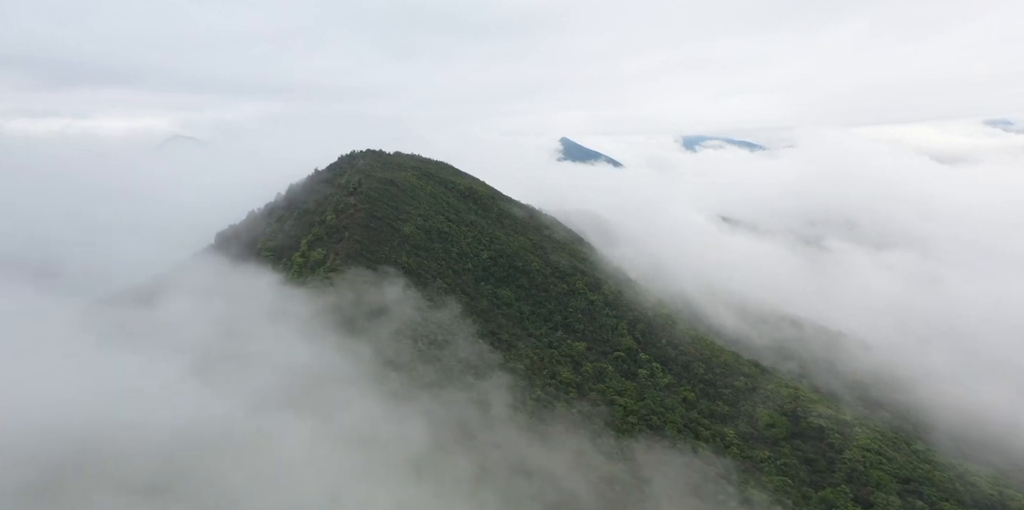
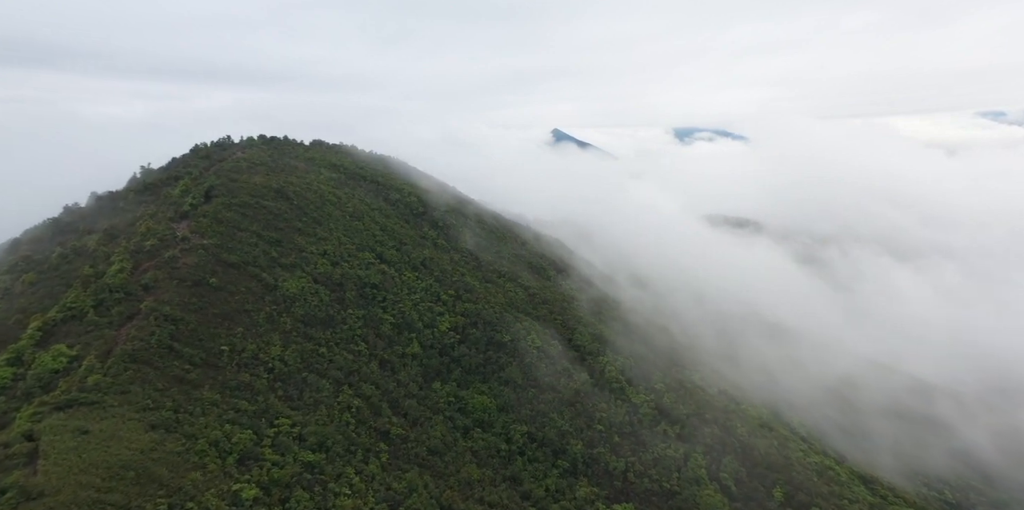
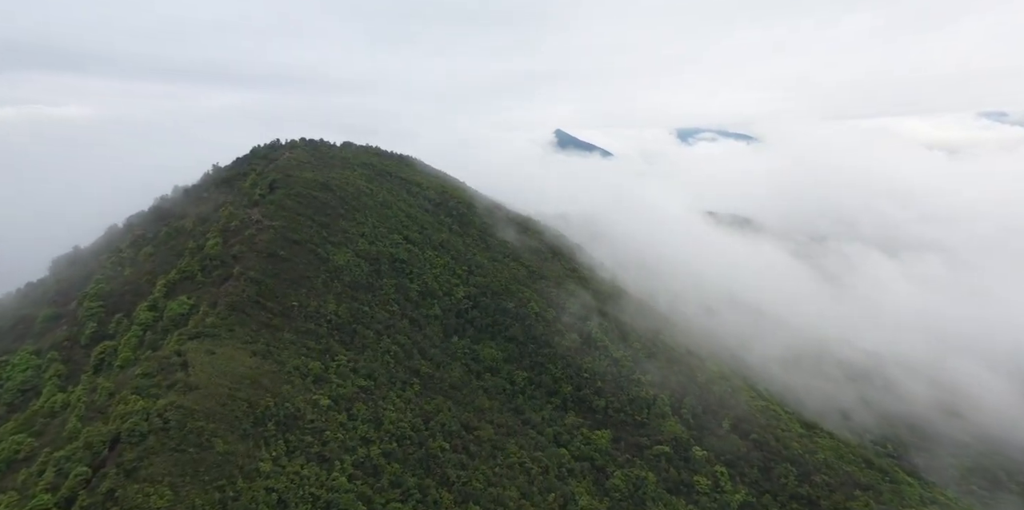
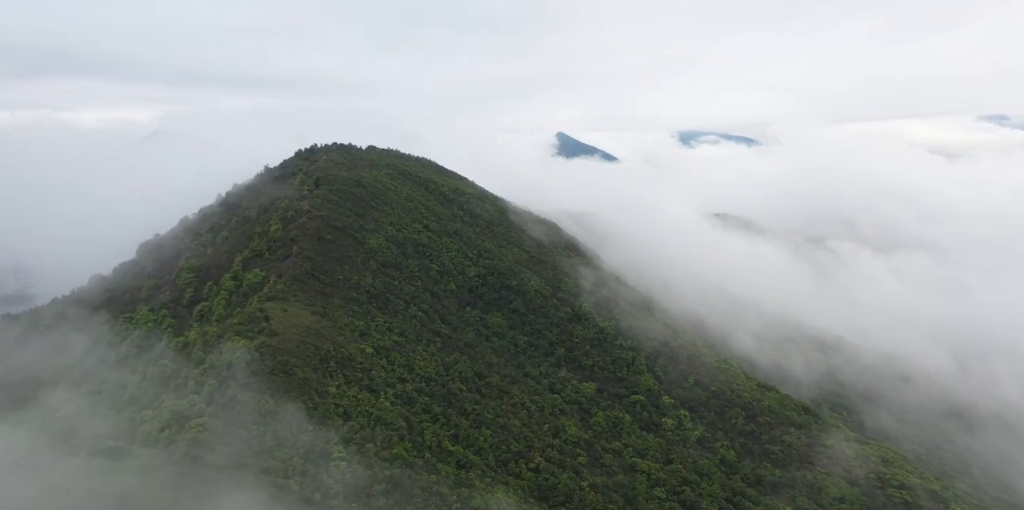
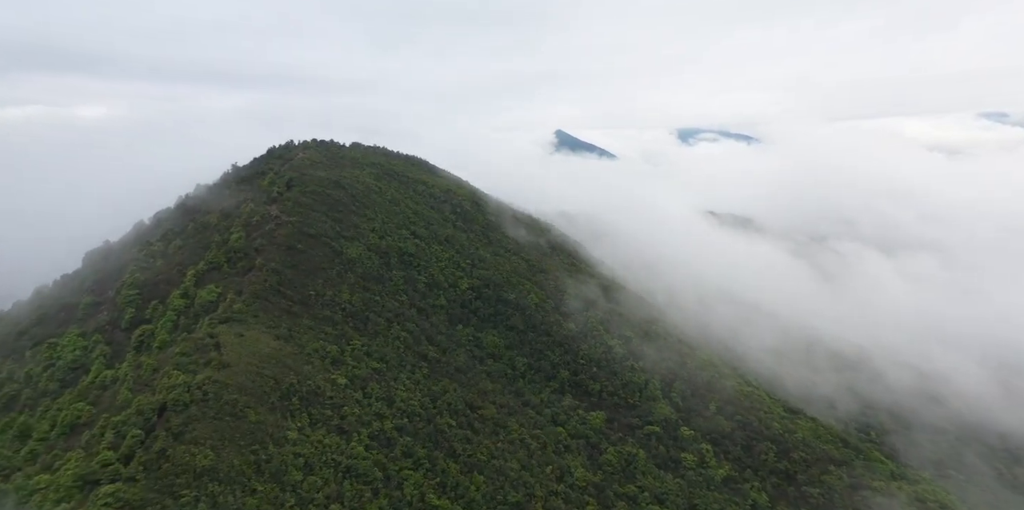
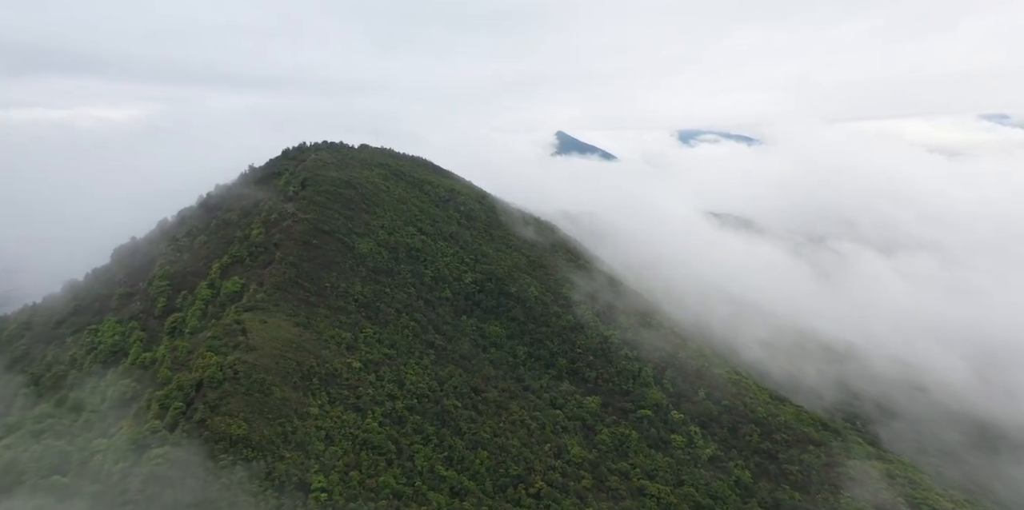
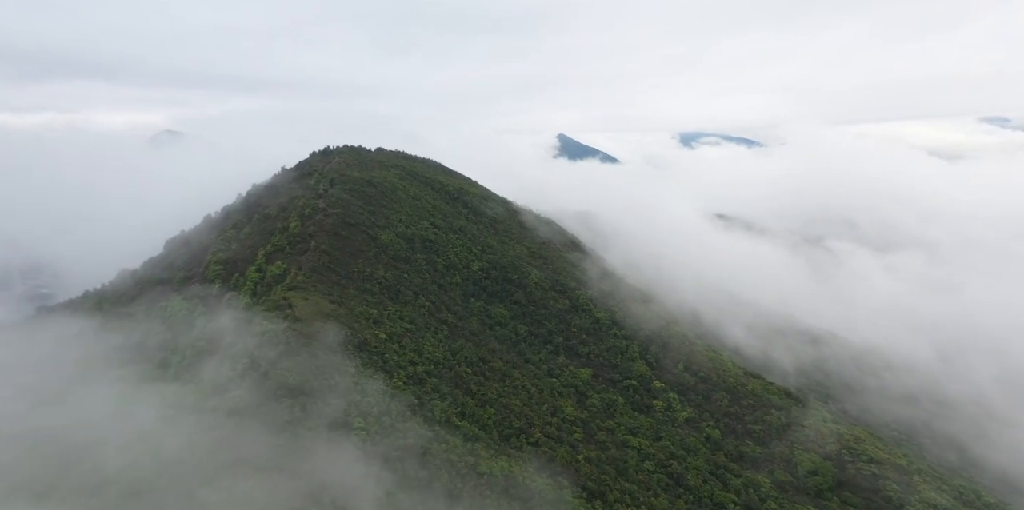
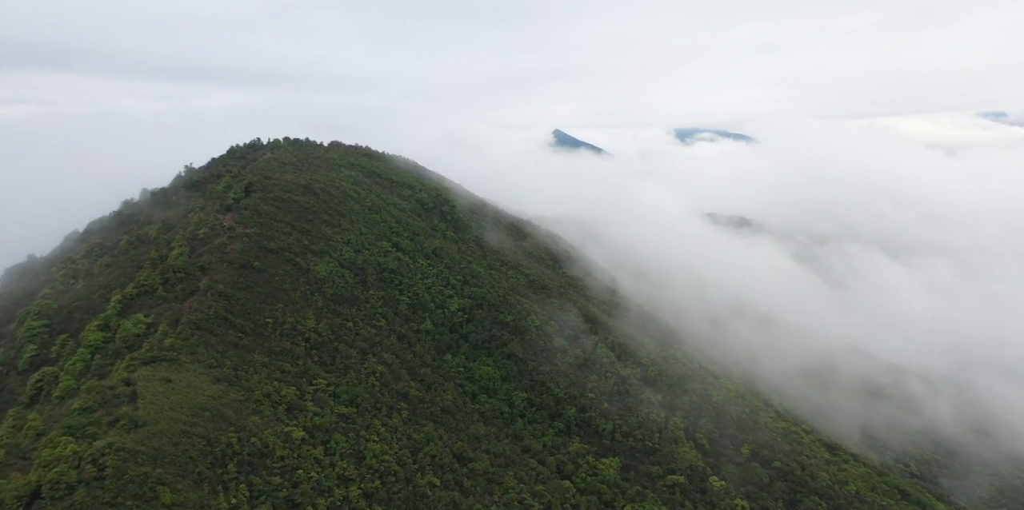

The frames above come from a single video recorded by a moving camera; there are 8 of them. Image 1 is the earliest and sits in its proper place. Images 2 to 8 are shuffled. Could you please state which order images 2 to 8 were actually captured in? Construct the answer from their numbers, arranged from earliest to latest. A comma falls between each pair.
7, 4, 6, 5, 3, 8, 2
